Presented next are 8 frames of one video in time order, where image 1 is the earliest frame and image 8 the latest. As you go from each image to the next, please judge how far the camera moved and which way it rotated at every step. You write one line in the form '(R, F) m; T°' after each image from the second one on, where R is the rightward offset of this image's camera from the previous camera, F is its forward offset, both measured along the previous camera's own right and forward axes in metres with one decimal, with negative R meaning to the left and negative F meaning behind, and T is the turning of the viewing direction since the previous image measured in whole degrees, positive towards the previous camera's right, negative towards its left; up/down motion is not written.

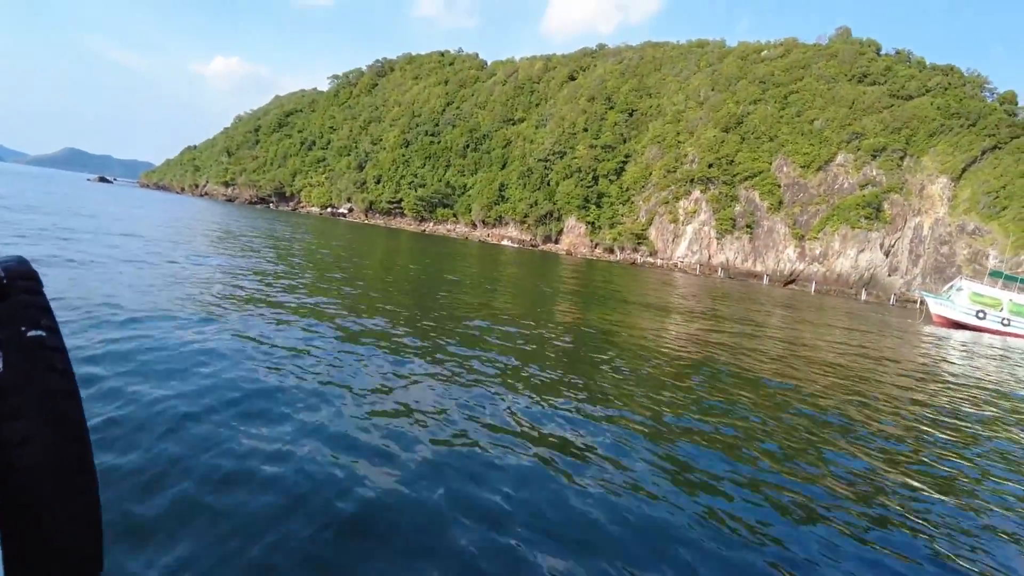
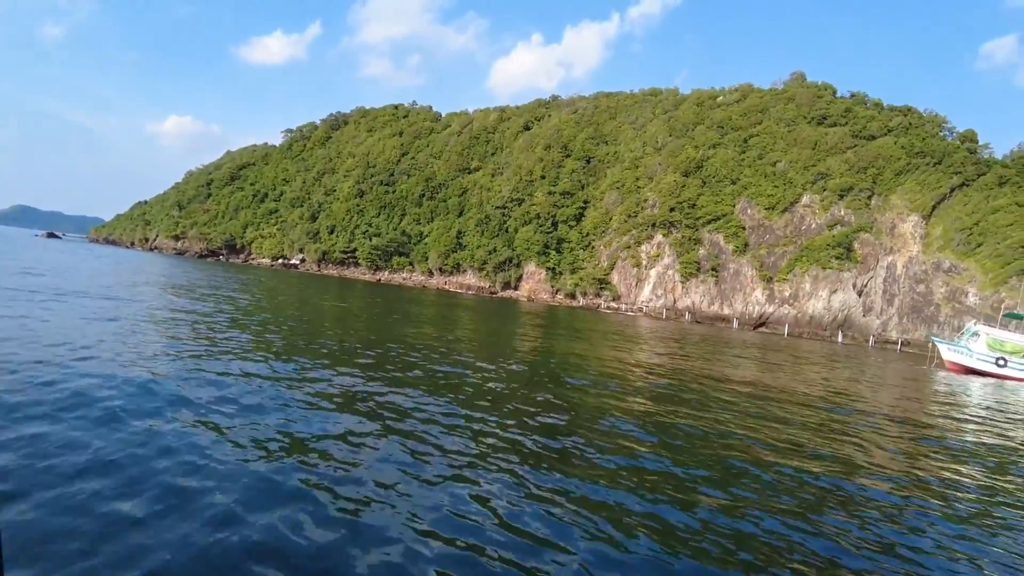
(-0.5, +3.1) m; +4°
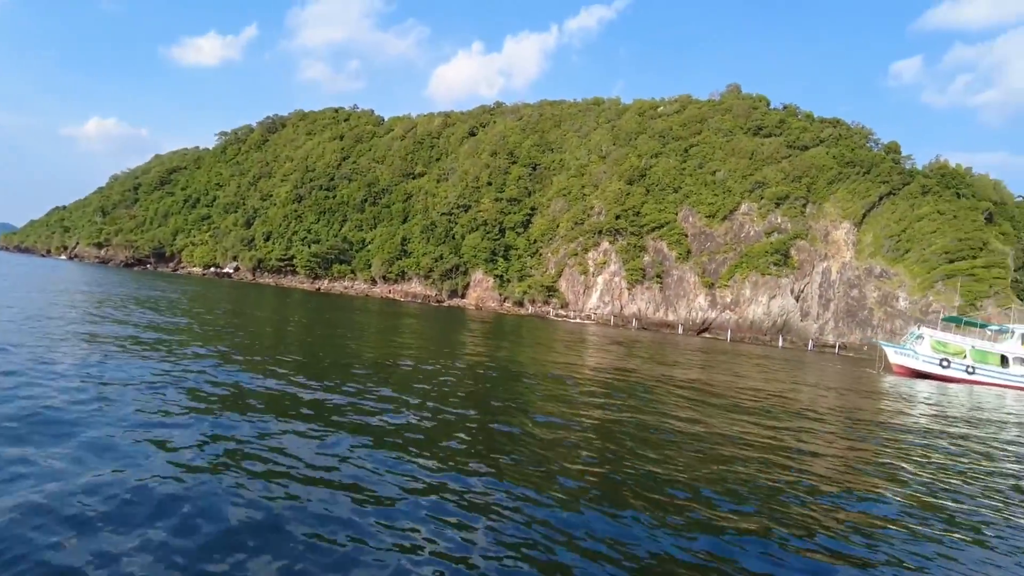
(-0.5, +0.2) m; +5°
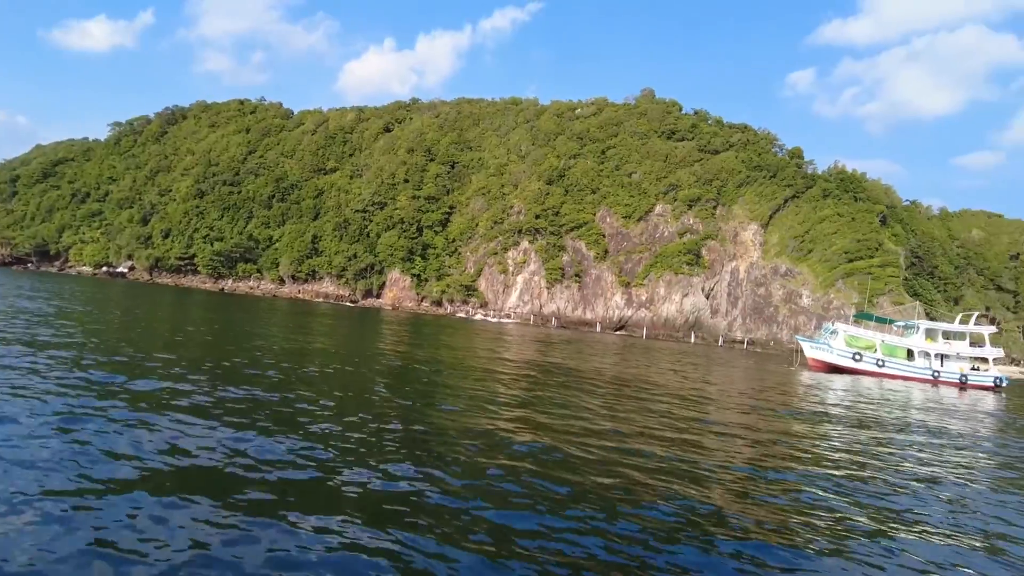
(-0.4, +0.5) m; +7°
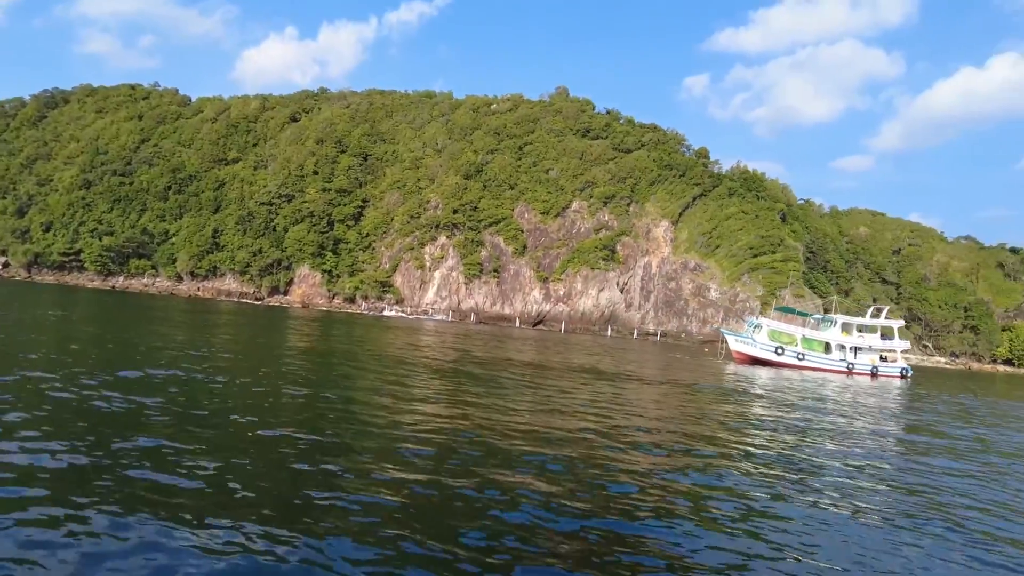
(-0.6, +0.1) m; +8°
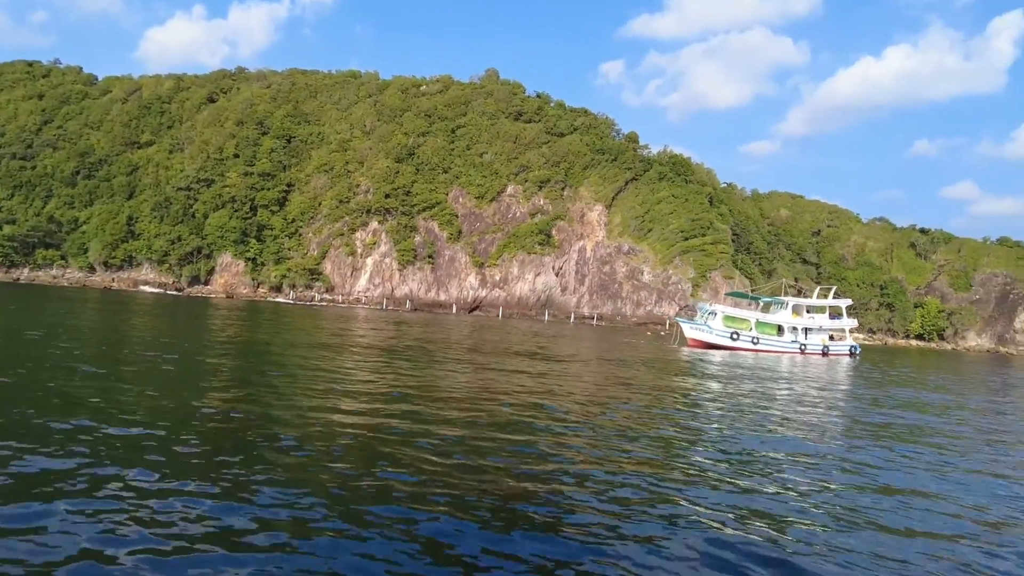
(-0.2, +0.4) m; +6°
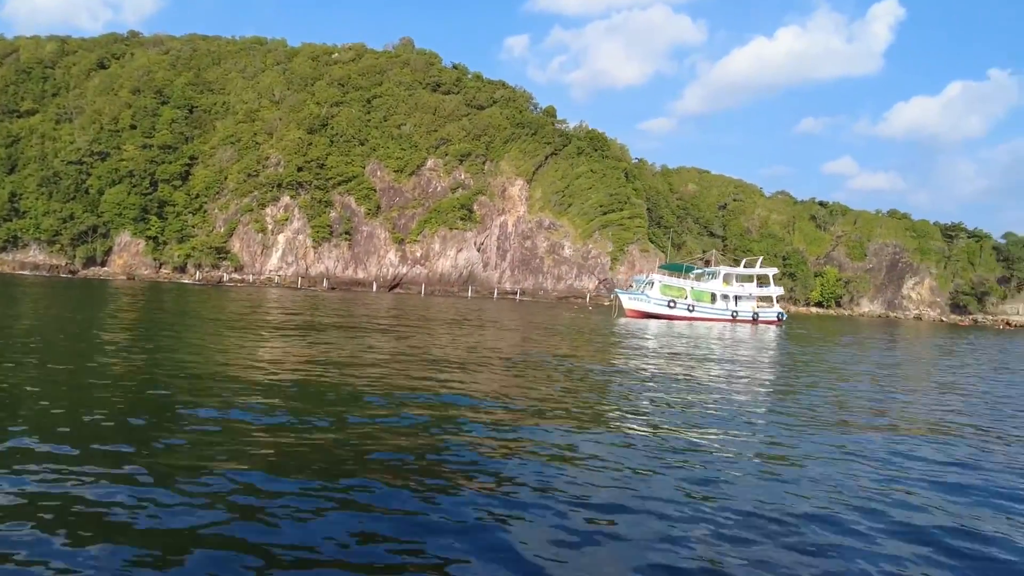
(-0.4, +0.1) m; +7°
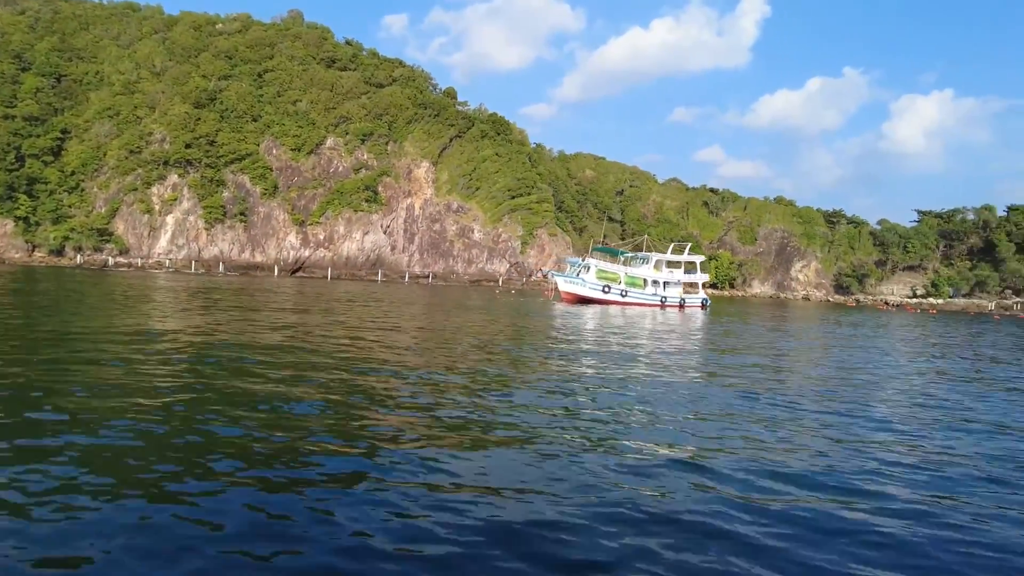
(-0.8, 0.0) m; +9°
